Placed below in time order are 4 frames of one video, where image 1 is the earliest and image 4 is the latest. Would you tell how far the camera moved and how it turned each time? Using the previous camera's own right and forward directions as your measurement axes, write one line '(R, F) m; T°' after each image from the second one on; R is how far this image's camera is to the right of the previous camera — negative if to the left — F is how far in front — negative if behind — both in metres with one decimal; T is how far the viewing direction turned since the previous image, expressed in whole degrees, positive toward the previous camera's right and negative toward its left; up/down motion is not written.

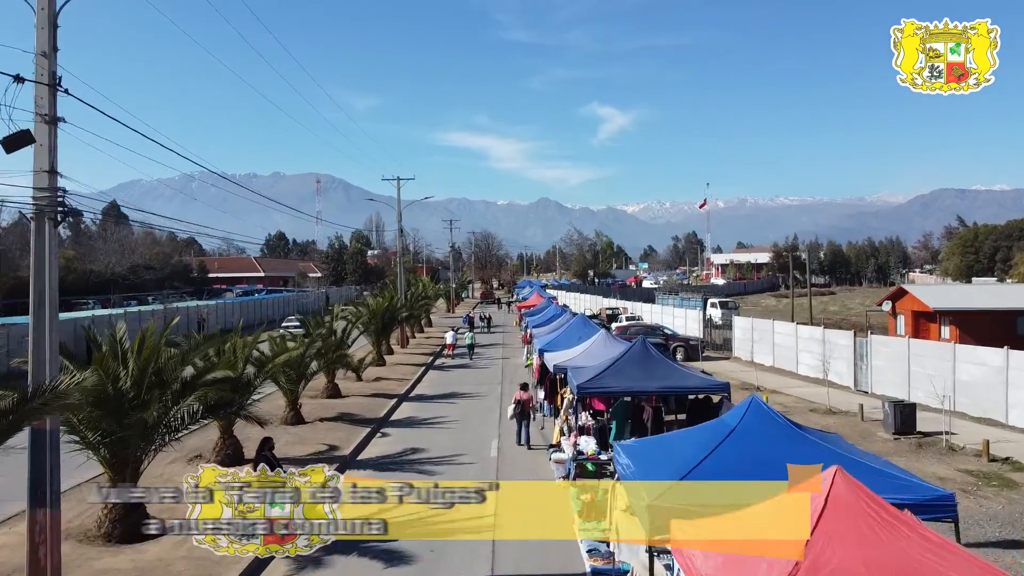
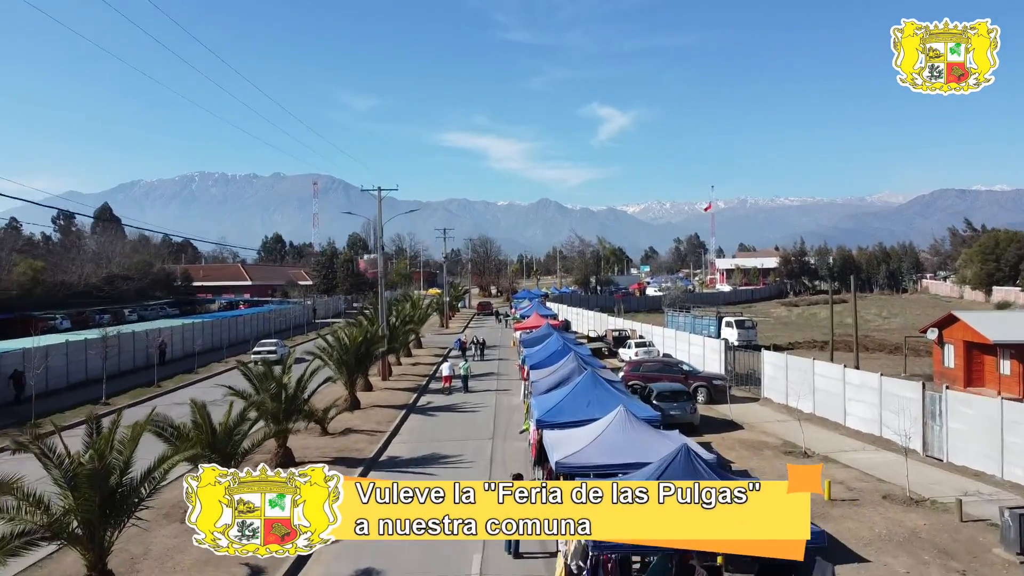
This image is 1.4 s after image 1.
(+0.2, +3.6) m; 0°
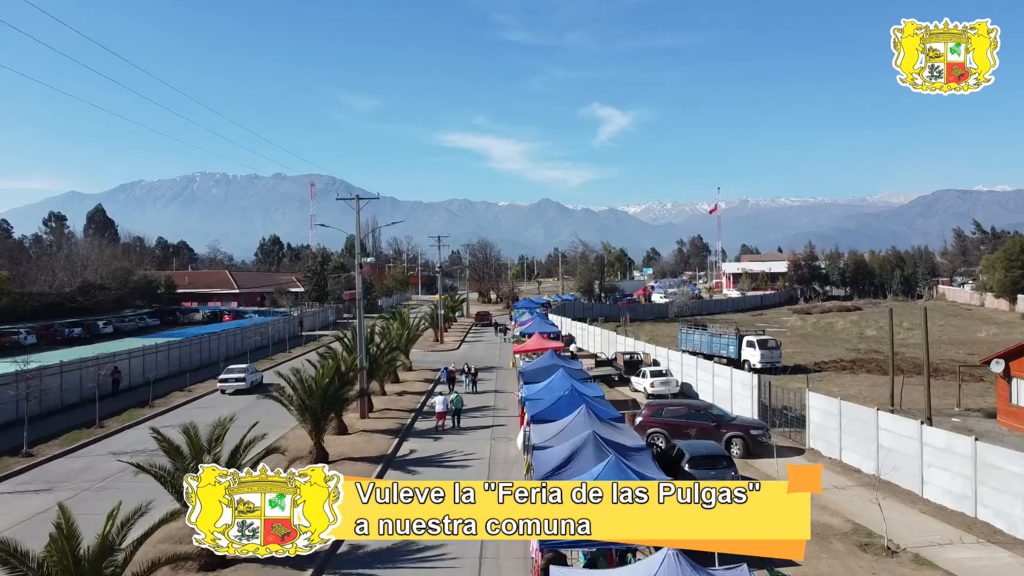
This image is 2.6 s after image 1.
(+0.1, +3.6) m; 0°
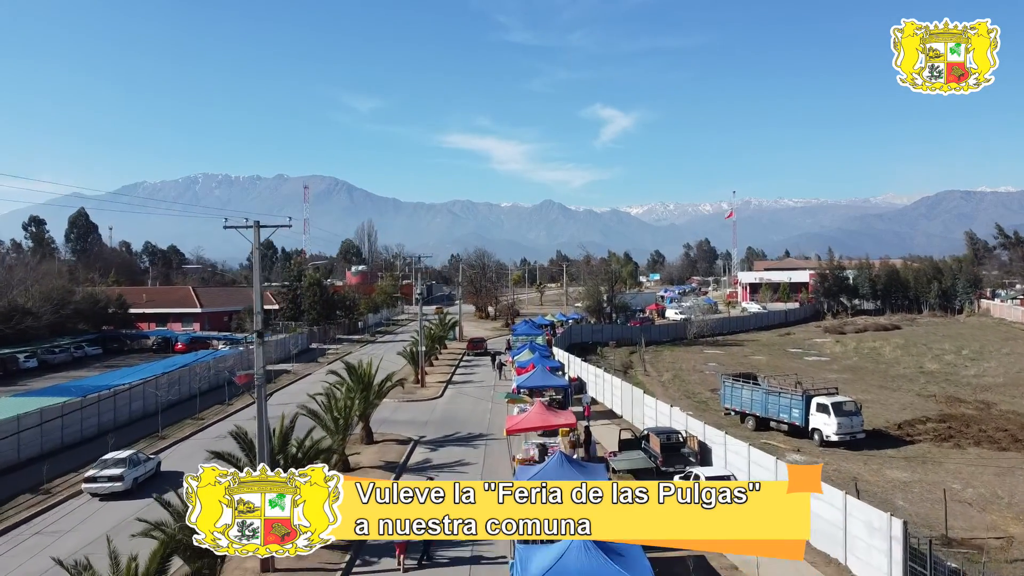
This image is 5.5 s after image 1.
(+0.3, +8.7) m; 0°
